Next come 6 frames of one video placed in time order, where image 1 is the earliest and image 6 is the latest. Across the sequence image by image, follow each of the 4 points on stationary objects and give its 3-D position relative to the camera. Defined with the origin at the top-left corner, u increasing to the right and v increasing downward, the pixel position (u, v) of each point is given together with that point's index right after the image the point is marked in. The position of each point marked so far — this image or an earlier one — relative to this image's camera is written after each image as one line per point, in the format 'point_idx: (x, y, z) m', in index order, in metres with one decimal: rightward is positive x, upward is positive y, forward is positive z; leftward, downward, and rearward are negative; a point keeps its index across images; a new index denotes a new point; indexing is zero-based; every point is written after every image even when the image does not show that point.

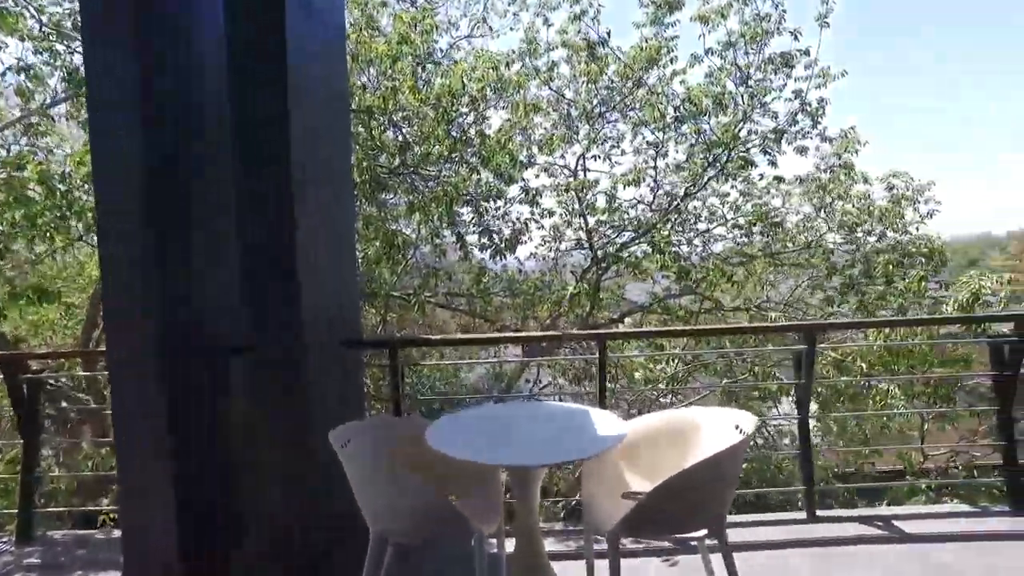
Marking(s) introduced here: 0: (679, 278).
0: (+1.7, +0.1, +7.0) m
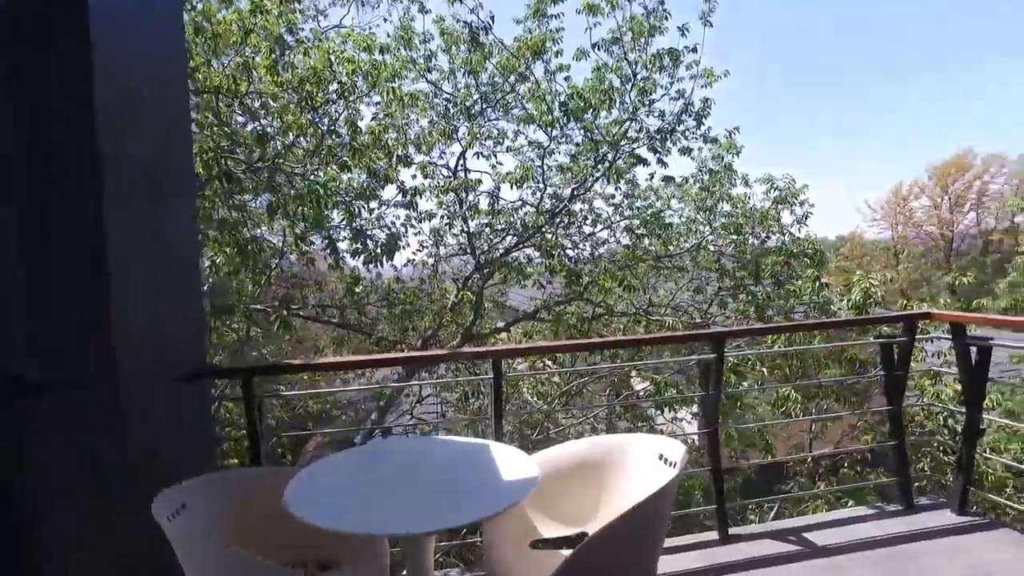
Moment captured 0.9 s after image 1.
0: (+0.6, +0.1, +6.8) m
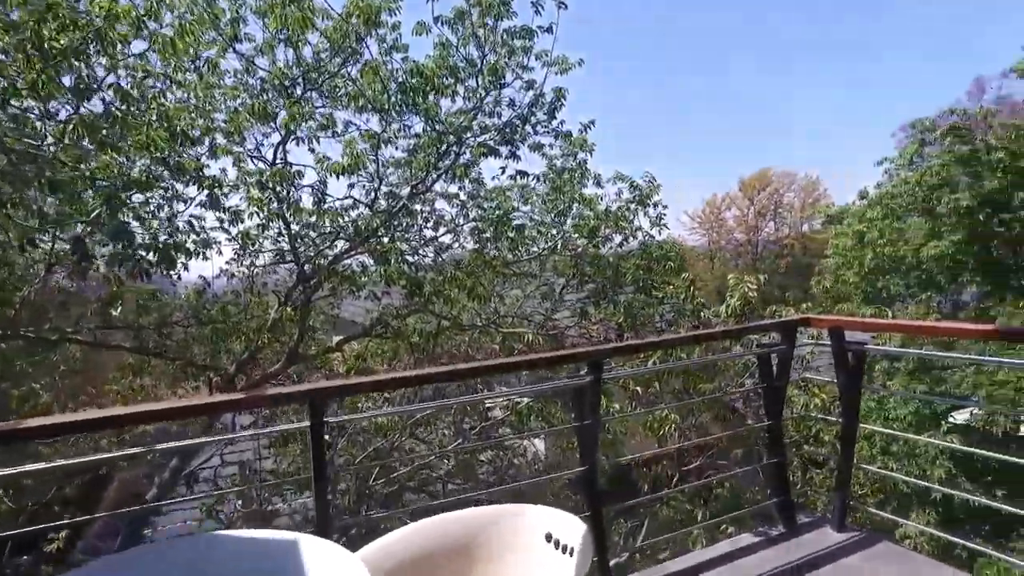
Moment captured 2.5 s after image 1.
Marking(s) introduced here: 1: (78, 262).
0: (-0.9, 0.0, +6.0) m
1: (-3.1, +0.2, +4.8) m
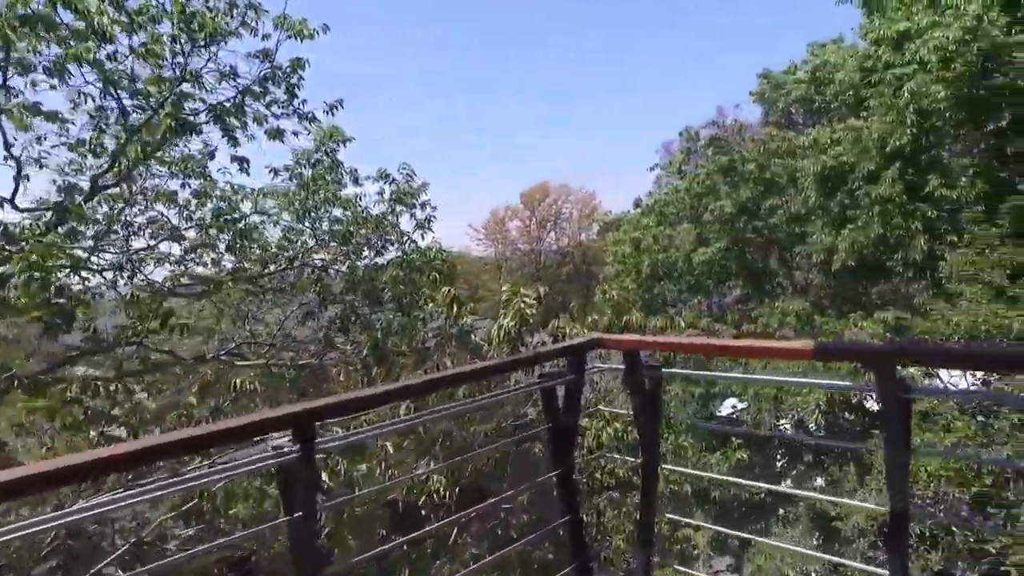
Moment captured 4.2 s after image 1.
0: (-2.7, -0.2, +4.5) m
1: (-4.4, 0.0, +2.7) m
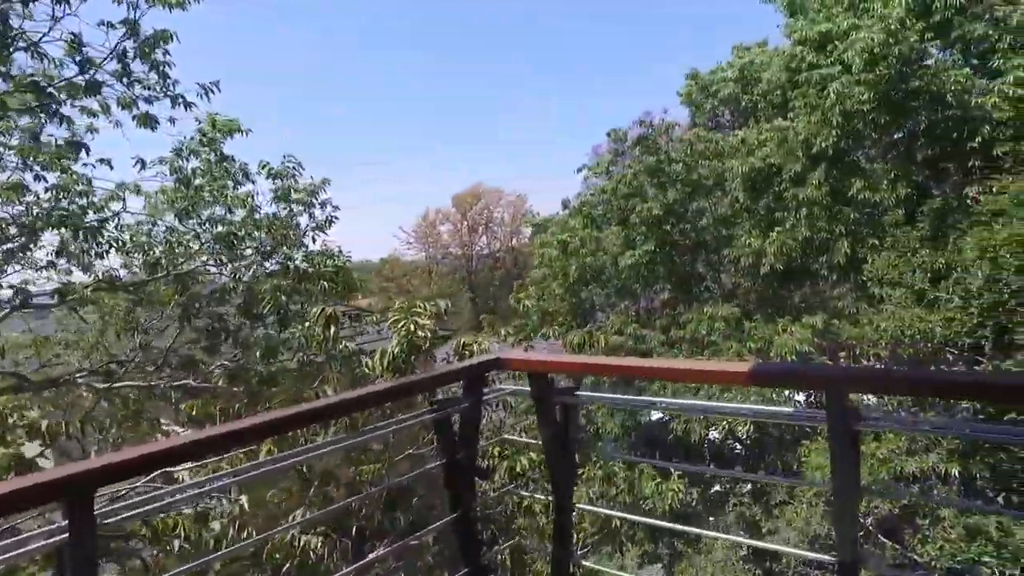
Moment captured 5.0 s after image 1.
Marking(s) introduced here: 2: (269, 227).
0: (-3.2, -0.3, +3.8) m
1: (-4.7, -0.1, +1.8) m
2: (-1.9, +0.5, +5.5) m
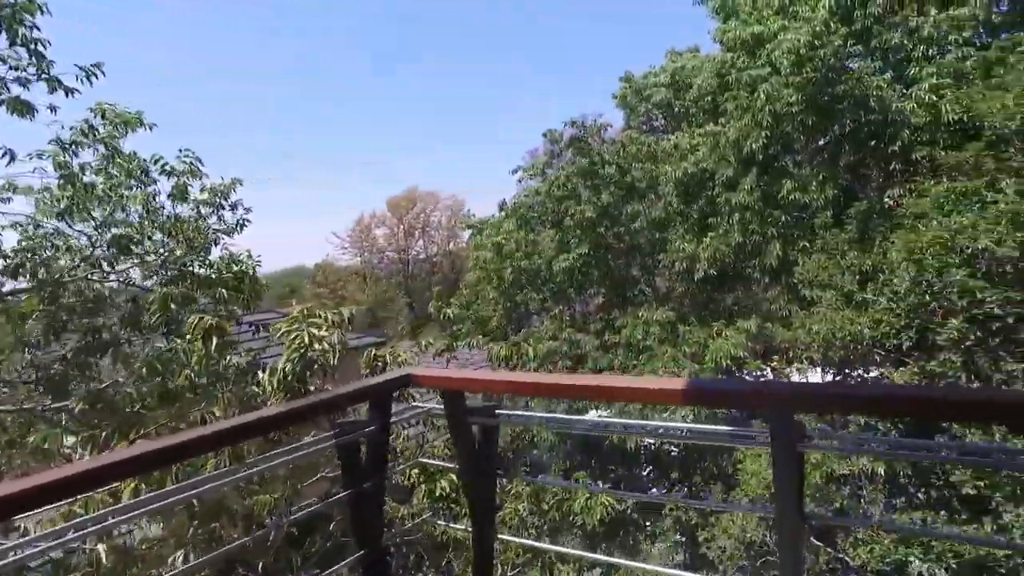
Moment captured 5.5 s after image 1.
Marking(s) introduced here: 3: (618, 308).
0: (-3.6, -0.3, +3.2) m
1: (-5.0, -0.1, +1.1) m
2: (-2.4, +0.4, +5.1) m
3: (+1.6, -0.3, +10.3) m
